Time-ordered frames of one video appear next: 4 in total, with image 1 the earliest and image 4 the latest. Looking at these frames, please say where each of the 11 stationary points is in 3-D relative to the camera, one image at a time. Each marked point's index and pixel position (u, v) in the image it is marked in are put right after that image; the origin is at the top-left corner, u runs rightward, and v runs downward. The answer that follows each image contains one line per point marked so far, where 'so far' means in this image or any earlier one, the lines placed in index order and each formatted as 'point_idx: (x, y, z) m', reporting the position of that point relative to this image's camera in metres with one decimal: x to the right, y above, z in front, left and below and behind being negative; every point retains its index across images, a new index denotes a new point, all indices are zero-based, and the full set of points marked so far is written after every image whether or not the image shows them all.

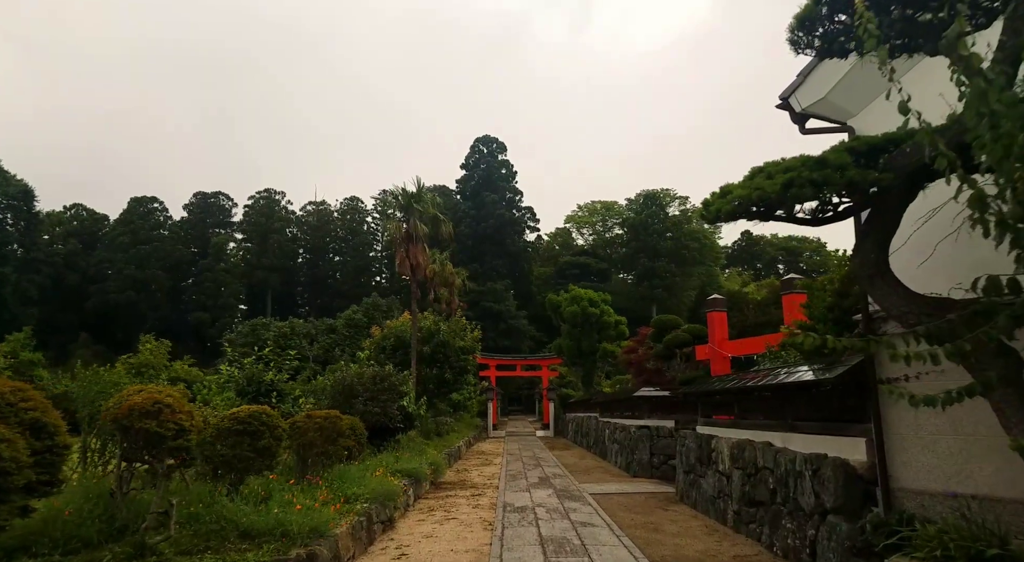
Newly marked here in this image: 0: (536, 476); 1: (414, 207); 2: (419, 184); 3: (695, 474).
0: (+0.4, -3.6, +11.4) m
1: (-2.5, +1.9, +15.4) m
2: (-2.3, +2.4, +15.1) m
3: (+2.4, -2.6, +8.1) m
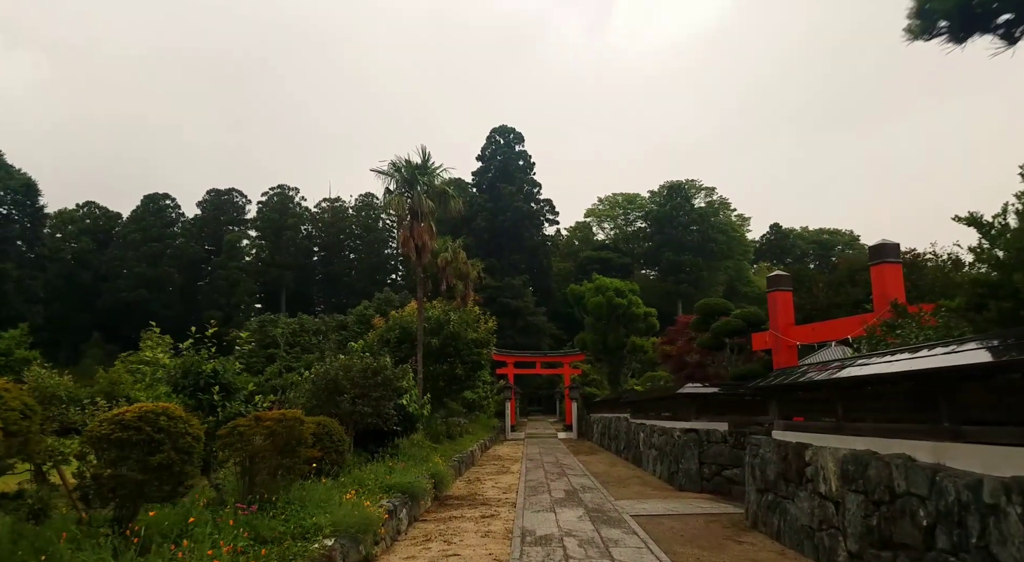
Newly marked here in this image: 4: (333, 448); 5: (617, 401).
0: (+0.8, -3.2, +9.5) m
1: (-2.1, +2.3, +13.6) m
2: (-1.9, +2.8, +13.3) m
3: (+2.7, -2.2, +6.1) m
4: (-1.9, -1.8, +6.4) m
5: (+3.2, -3.7, +18.4) m
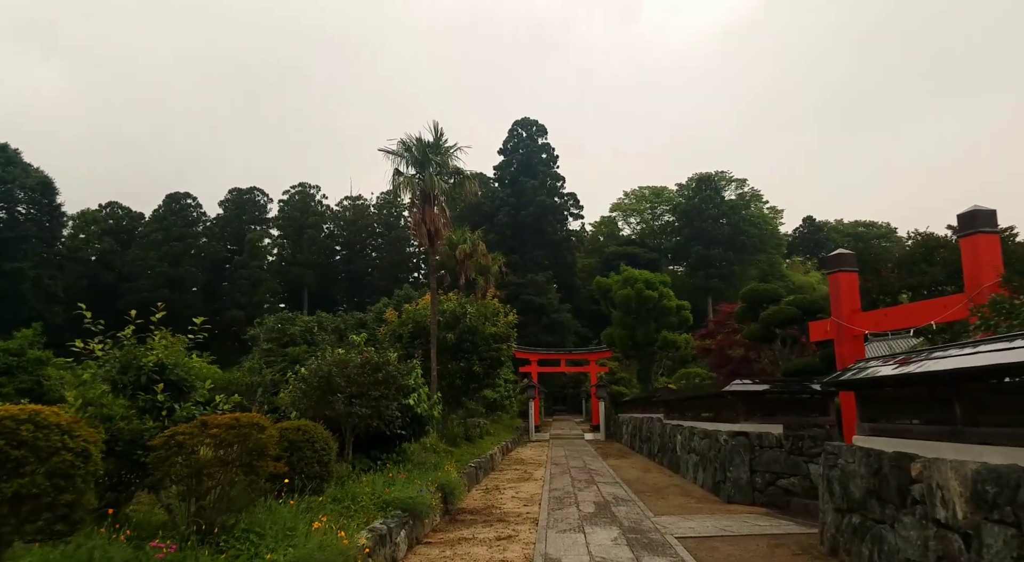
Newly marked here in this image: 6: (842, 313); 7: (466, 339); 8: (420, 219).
0: (+1.1, -3.0, +8.3) m
1: (-1.7, +2.5, +12.5) m
2: (-1.5, +3.0, +12.2) m
3: (+2.8, -1.9, +4.8) m
4: (-1.7, -1.5, +5.3) m
5: (+3.9, -3.4, +17.1) m
6: (+4.6, -0.4, +8.3) m
7: (-1.0, -1.3, +13.5) m
8: (-1.9, +1.3, +12.6) m
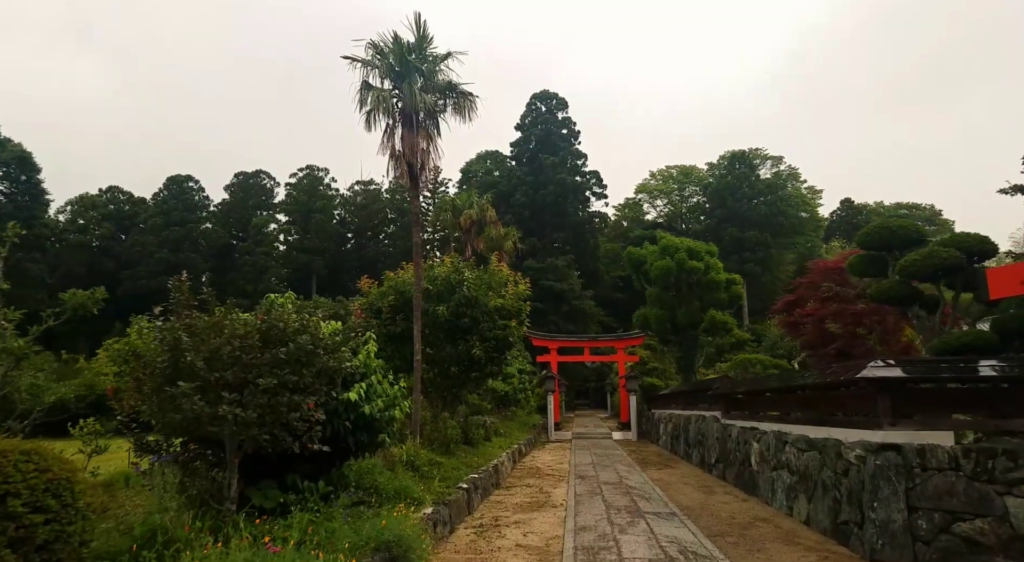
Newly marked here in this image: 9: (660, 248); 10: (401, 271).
0: (+1.1, -2.3, +5.1) m
1: (-1.5, +3.2, +9.3) m
2: (-1.4, +3.8, +9.1) m
3: (+2.7, -1.2, +1.6) m
4: (-1.8, -0.9, +2.2) m
5: (+4.2, -2.6, +13.8) m
6: (+4.6, +0.3, +5.0) m
7: (-0.8, -0.5, +10.3) m
8: (-1.7, +2.0, +9.5) m
9: (+4.5, +0.9, +18.8) m
10: (-2.2, +0.2, +12.3) m
